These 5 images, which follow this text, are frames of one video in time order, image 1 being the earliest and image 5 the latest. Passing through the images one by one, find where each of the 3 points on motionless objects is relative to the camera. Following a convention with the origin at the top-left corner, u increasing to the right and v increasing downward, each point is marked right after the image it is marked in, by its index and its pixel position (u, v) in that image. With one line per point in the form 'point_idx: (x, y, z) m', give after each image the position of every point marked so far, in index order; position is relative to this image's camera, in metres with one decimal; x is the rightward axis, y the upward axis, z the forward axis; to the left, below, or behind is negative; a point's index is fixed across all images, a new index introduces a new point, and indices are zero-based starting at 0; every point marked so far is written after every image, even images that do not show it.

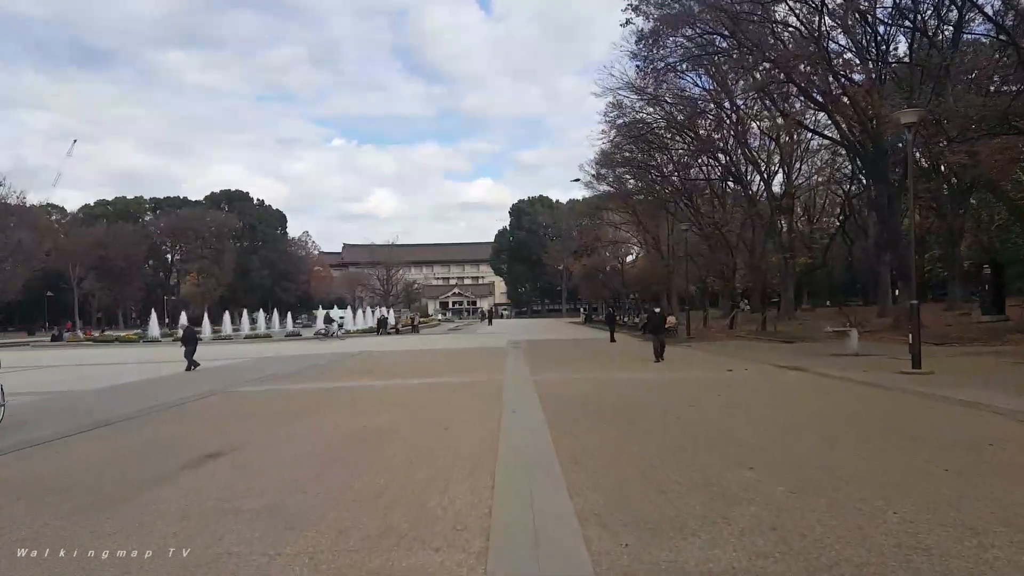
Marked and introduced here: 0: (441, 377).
0: (-1.5, -2.0, +17.3) m
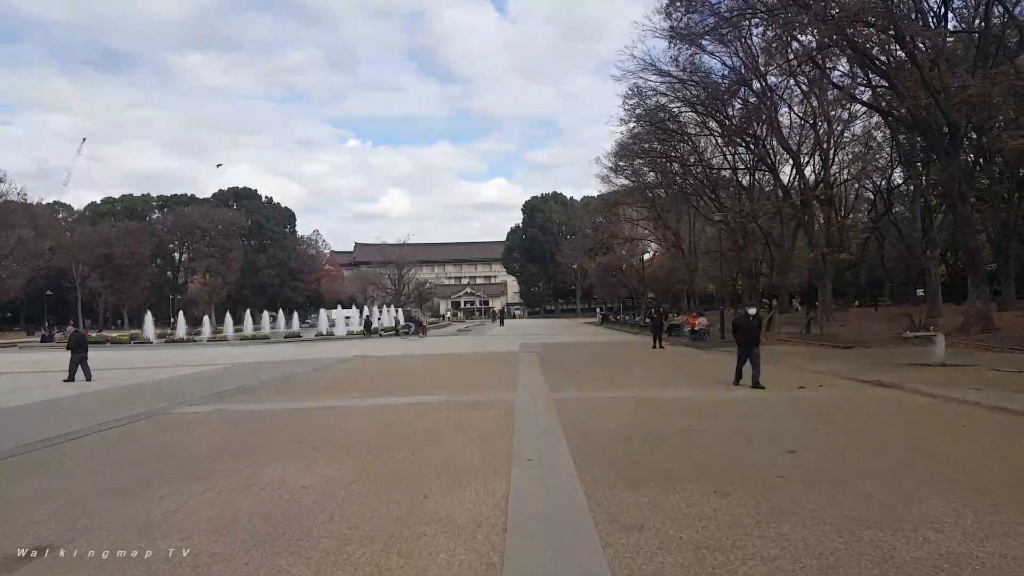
0: (-1.2, -1.9, +14.5) m
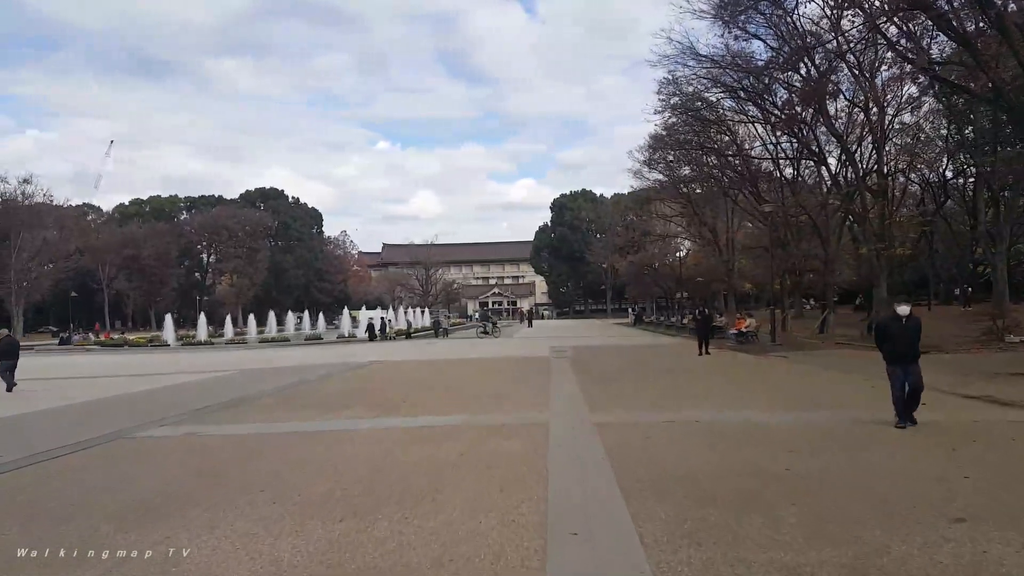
0: (-0.7, -1.9, +12.7) m
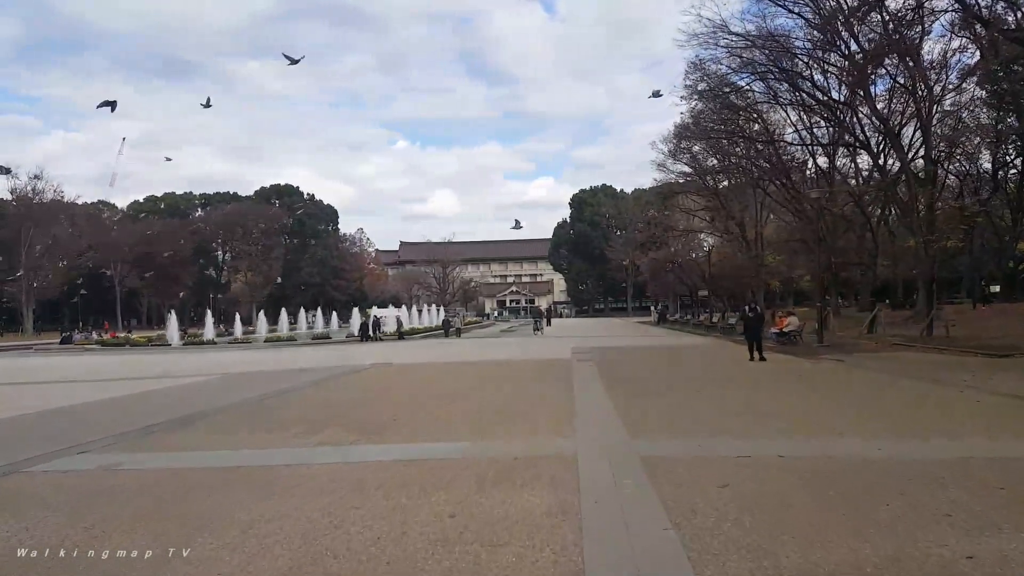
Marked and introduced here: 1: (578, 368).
0: (-0.5, -1.8, +10.6) m
1: (+1.5, -1.9, +18.4) m
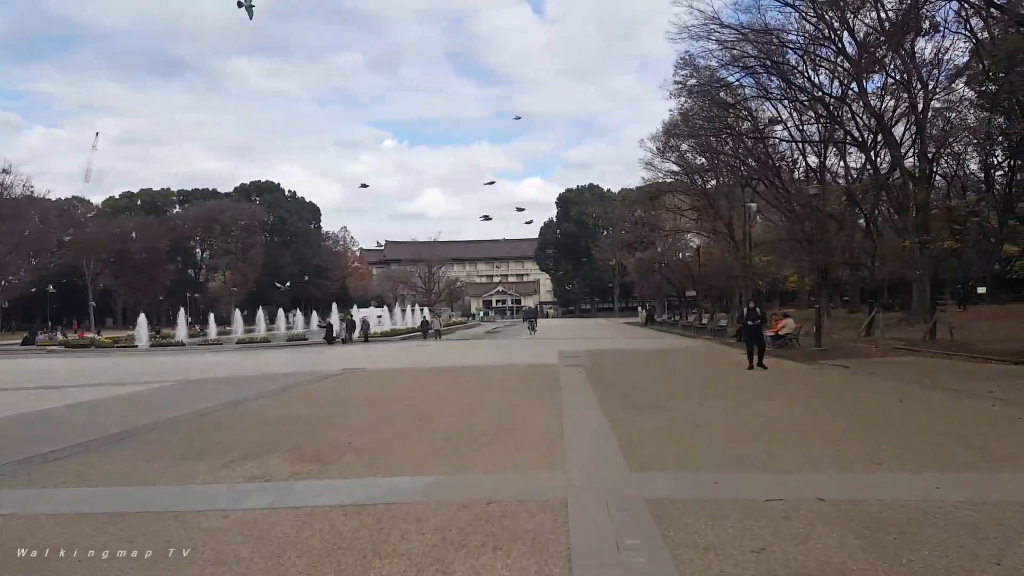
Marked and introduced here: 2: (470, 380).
0: (-0.7, -1.8, +9.3) m
1: (+1.1, -1.9, +17.2) m
2: (-1.2, -2.1, +16.1) m
